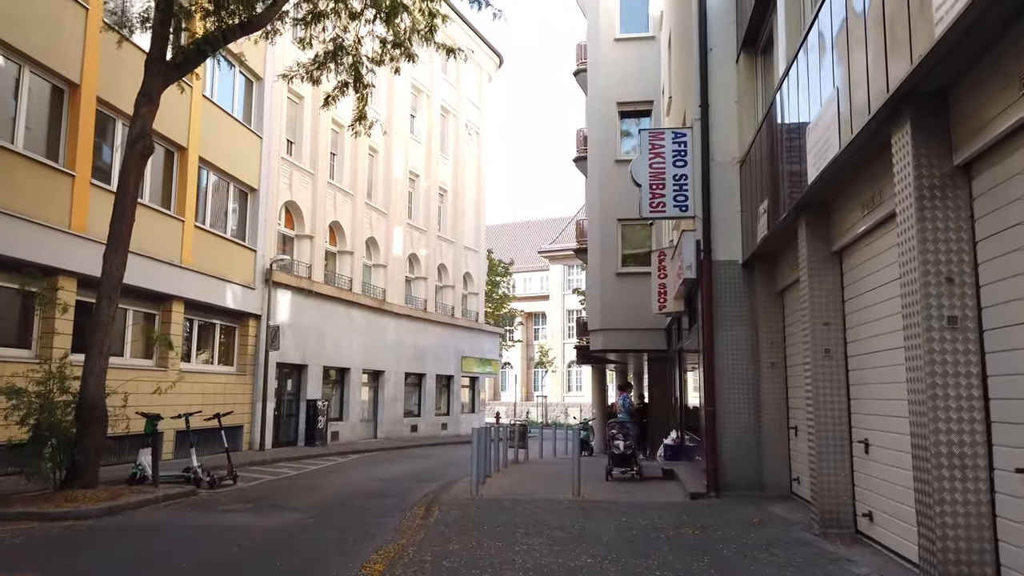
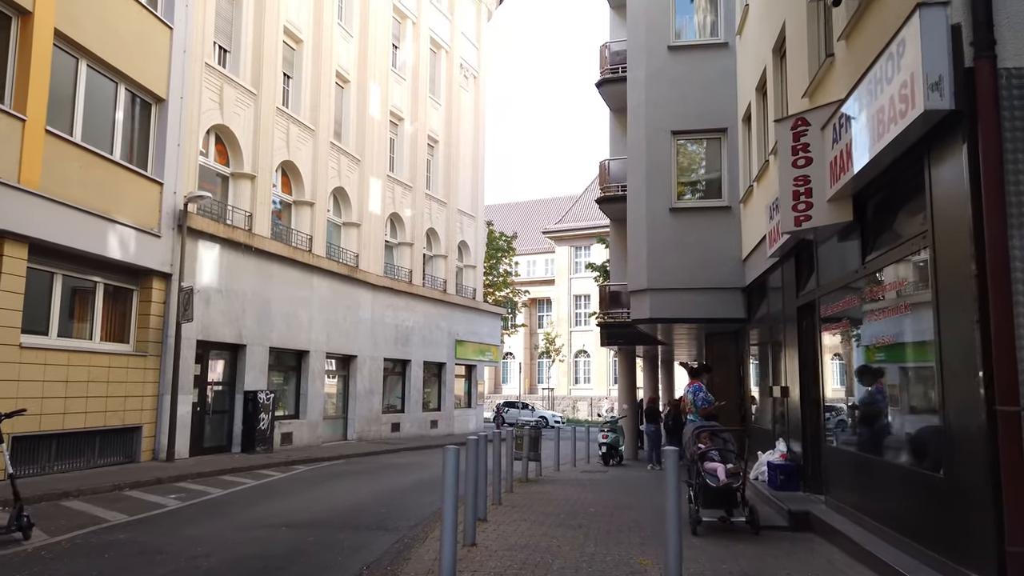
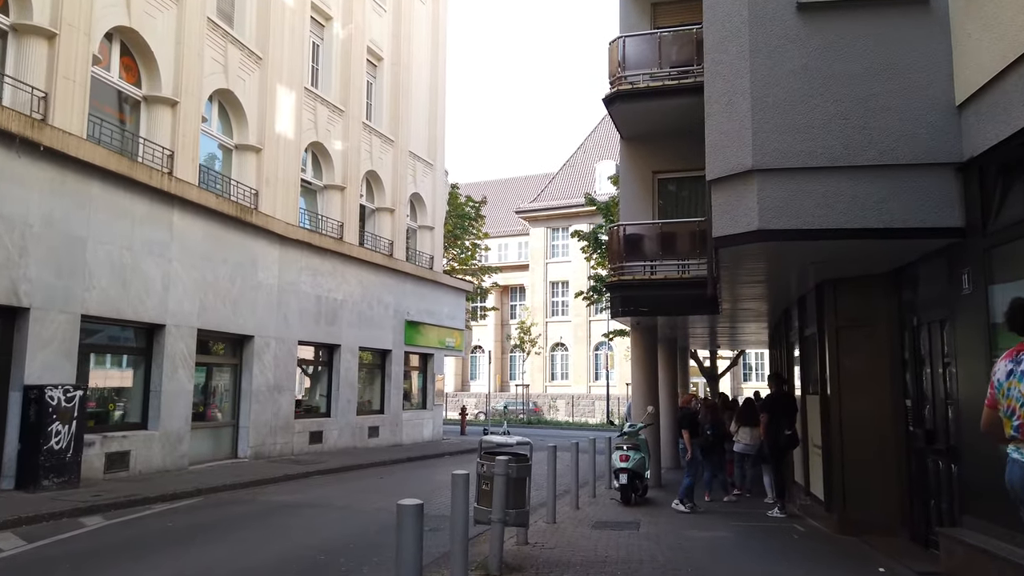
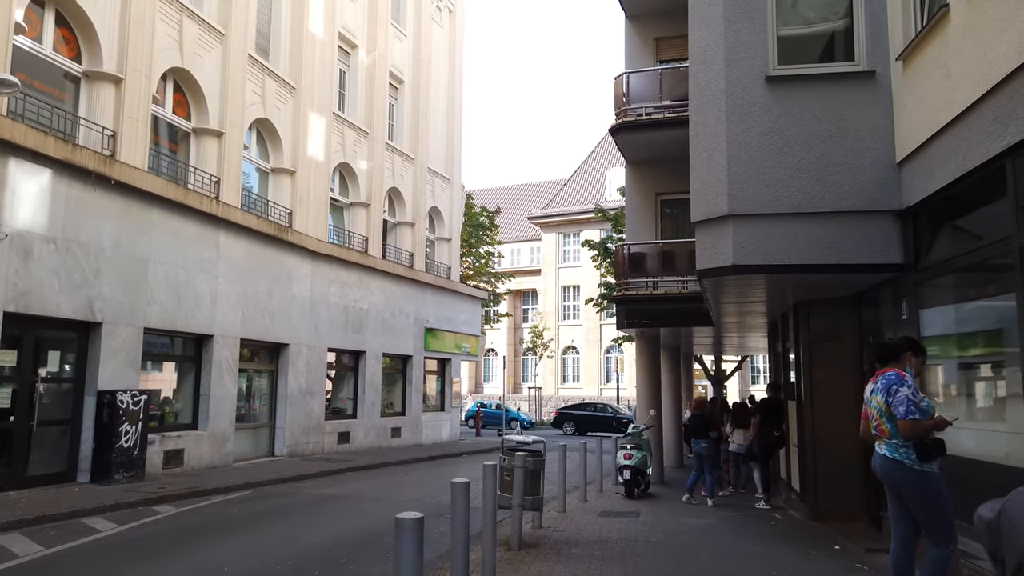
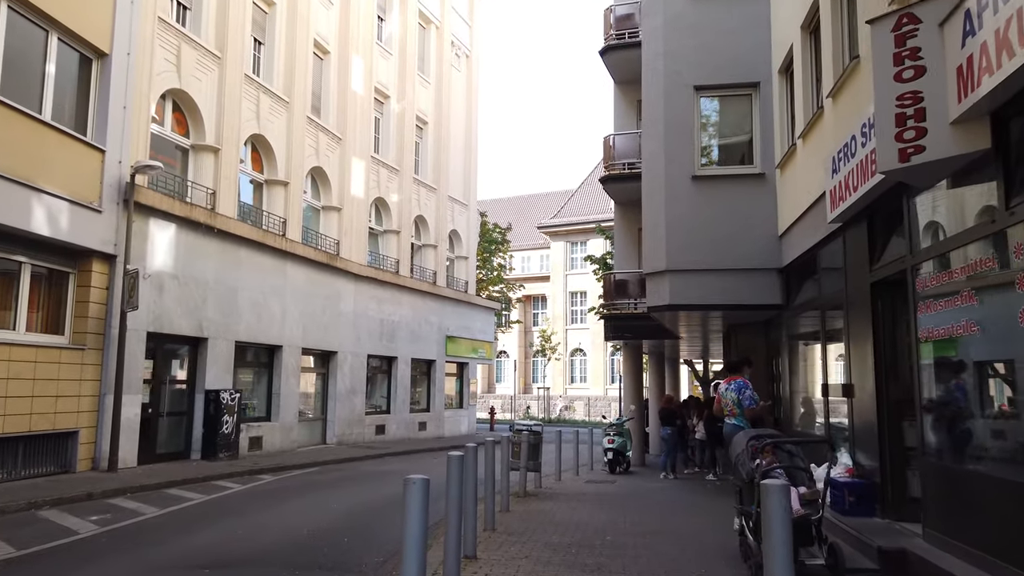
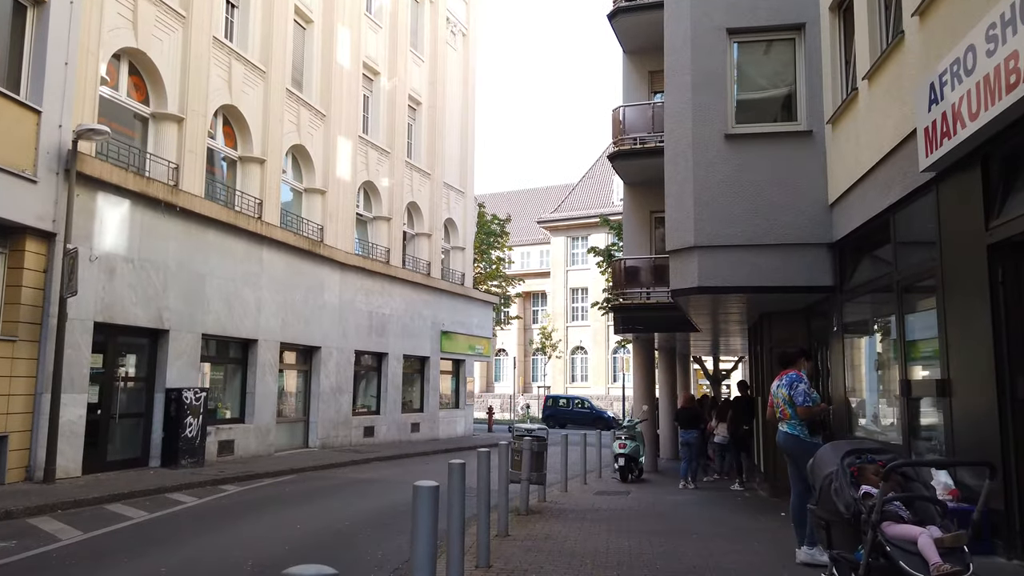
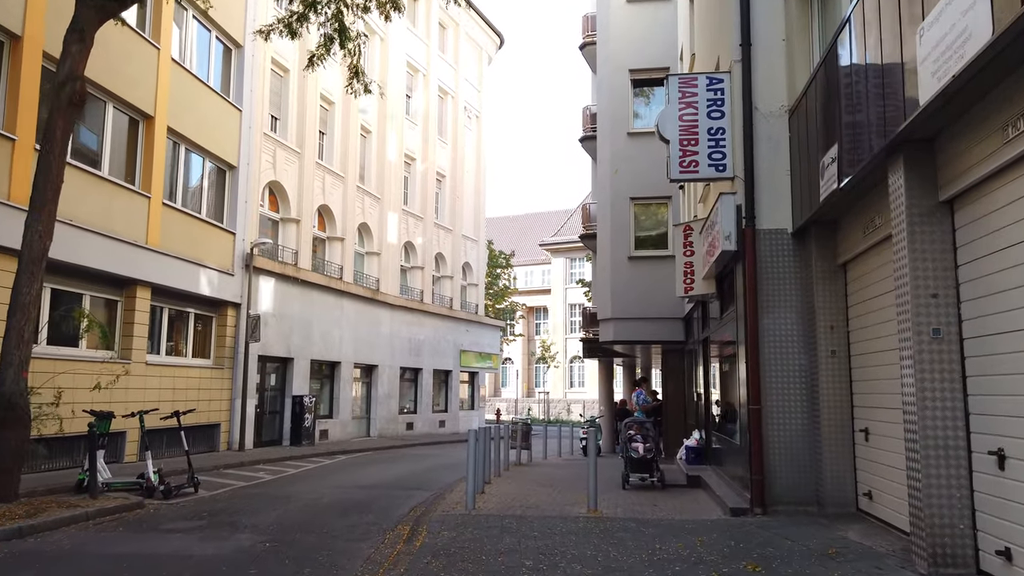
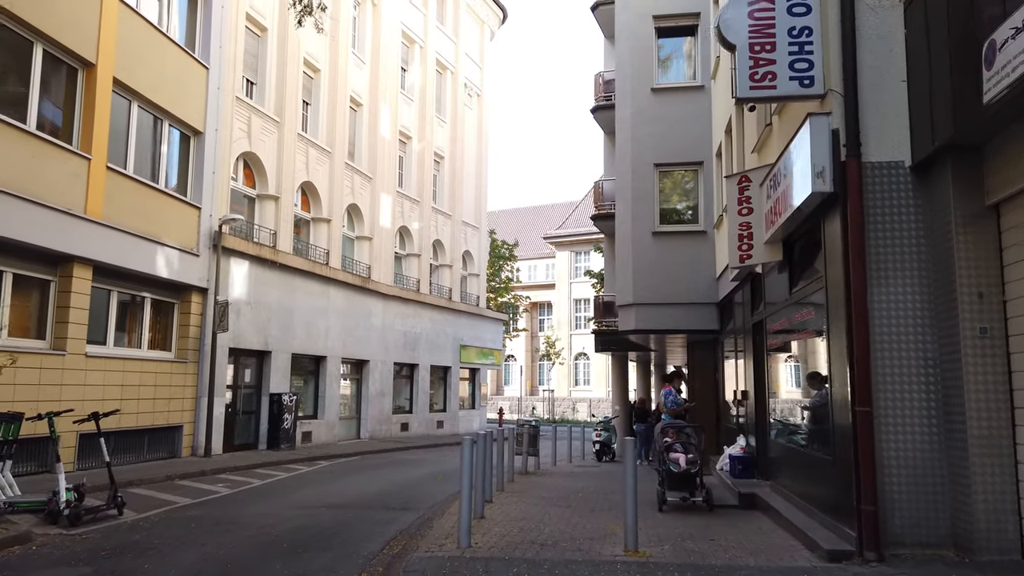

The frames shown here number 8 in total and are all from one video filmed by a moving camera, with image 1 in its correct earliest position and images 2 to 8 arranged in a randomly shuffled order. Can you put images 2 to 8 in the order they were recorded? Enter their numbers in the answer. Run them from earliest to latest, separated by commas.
7, 8, 2, 5, 6, 4, 3
